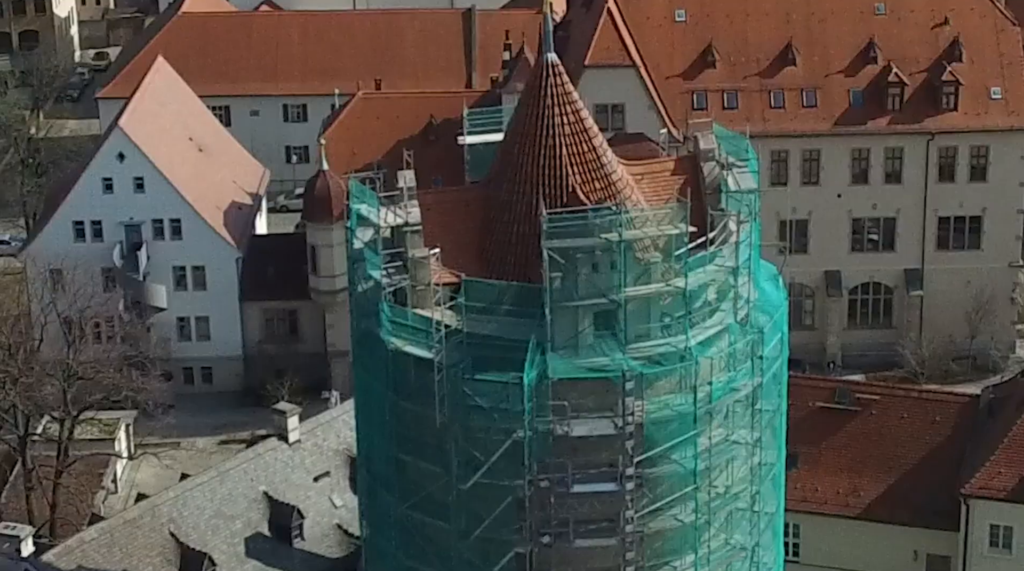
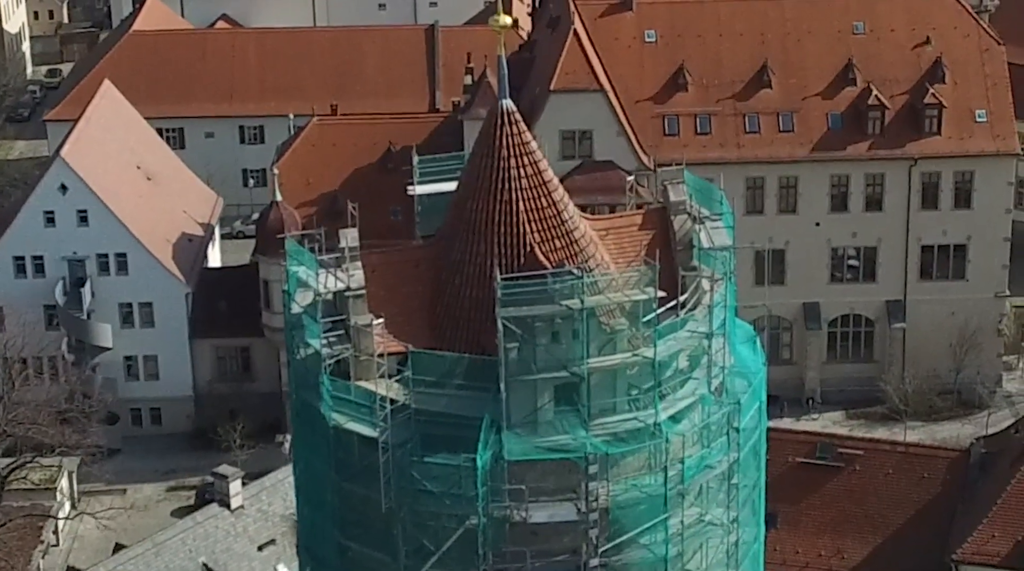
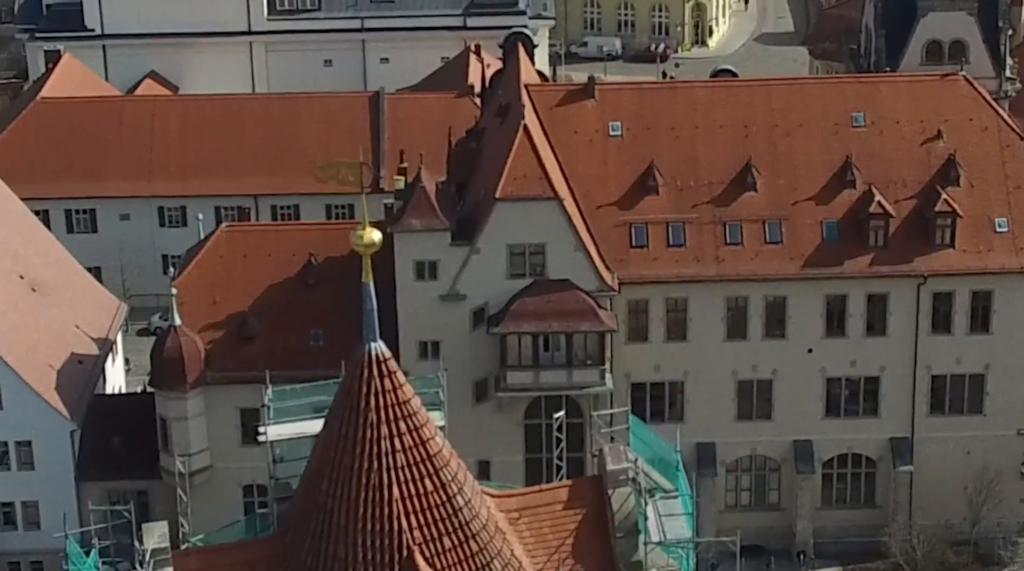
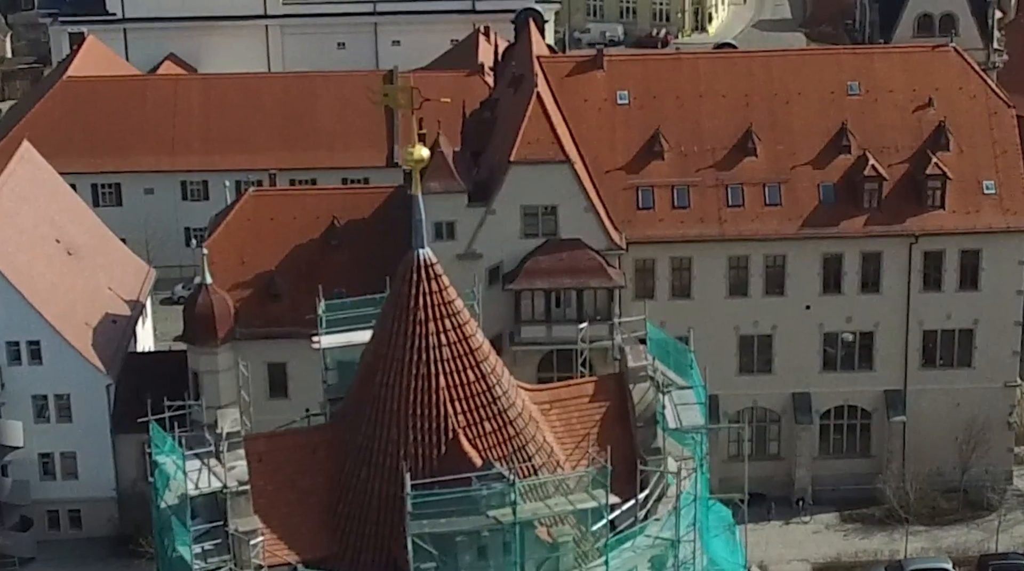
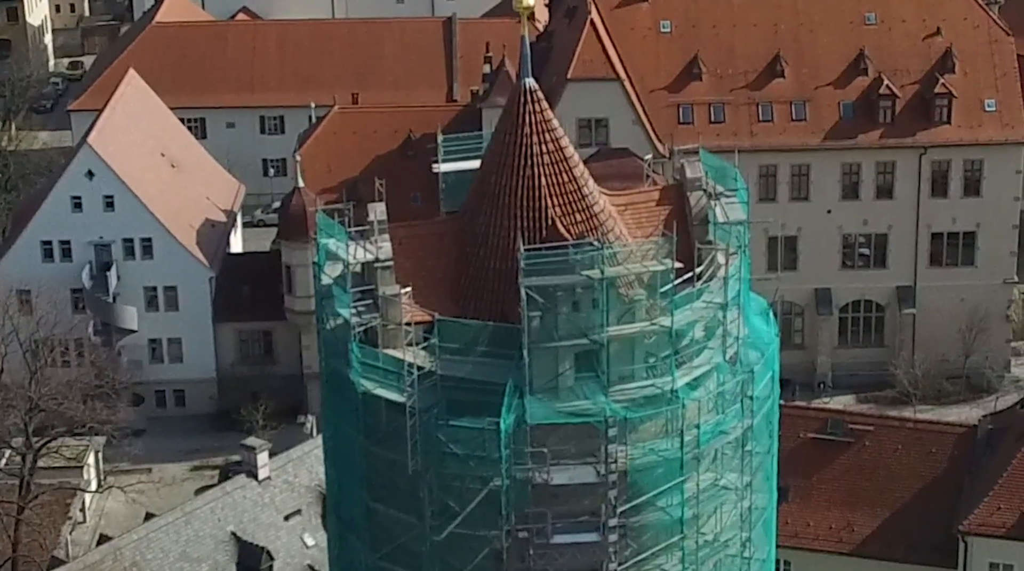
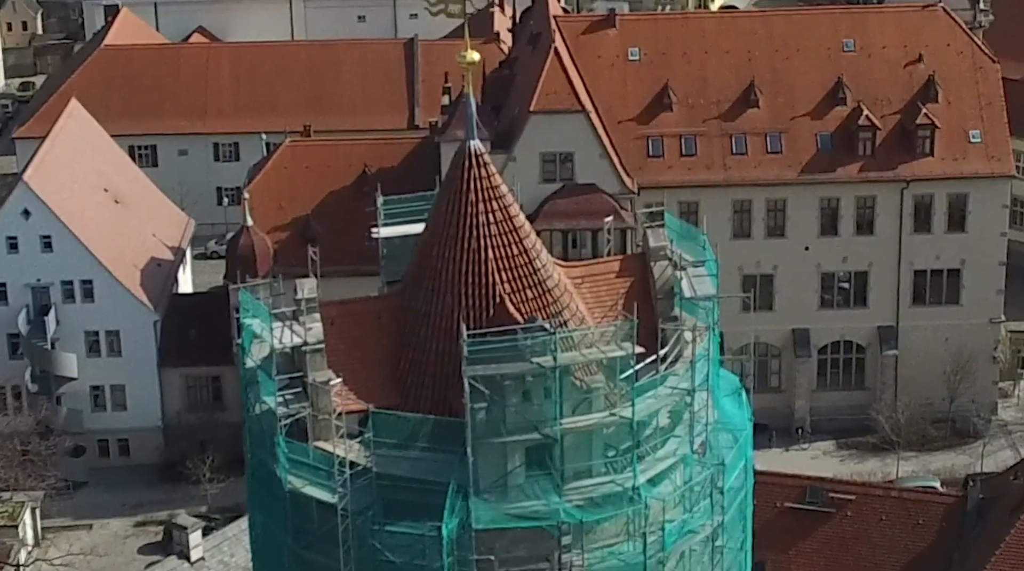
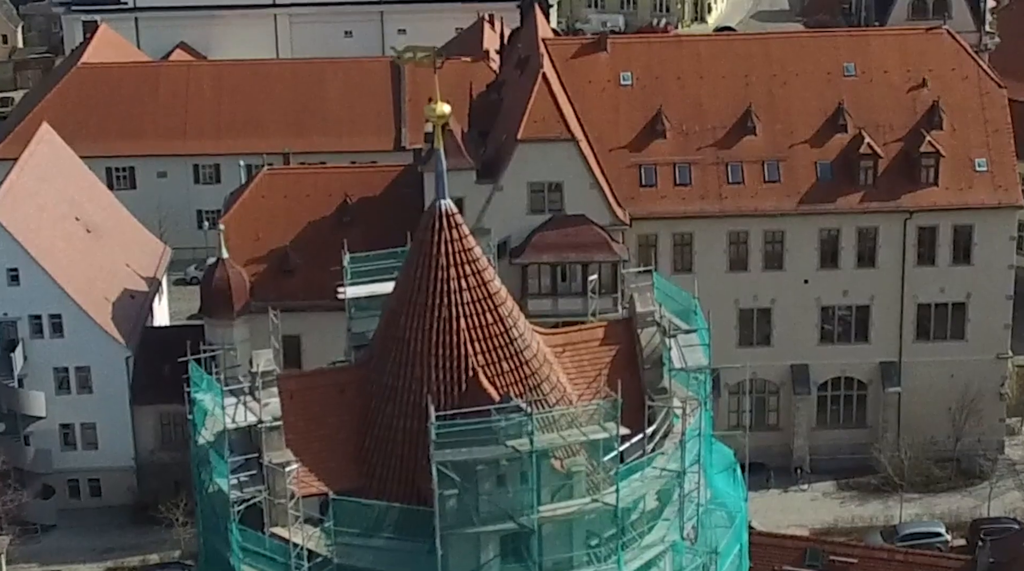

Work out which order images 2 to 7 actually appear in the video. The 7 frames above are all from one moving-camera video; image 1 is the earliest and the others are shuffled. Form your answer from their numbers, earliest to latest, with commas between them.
5, 2, 6, 7, 4, 3
